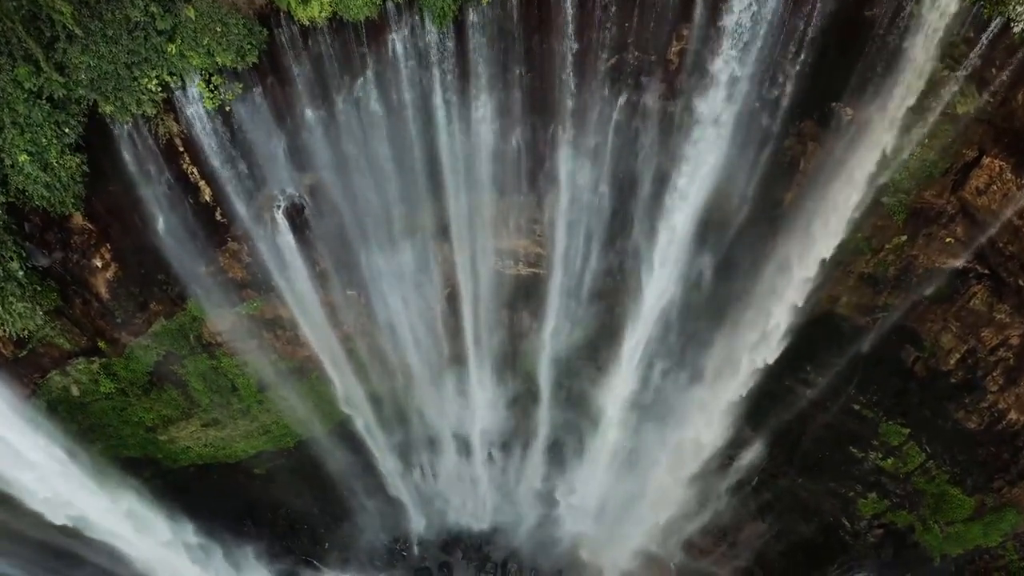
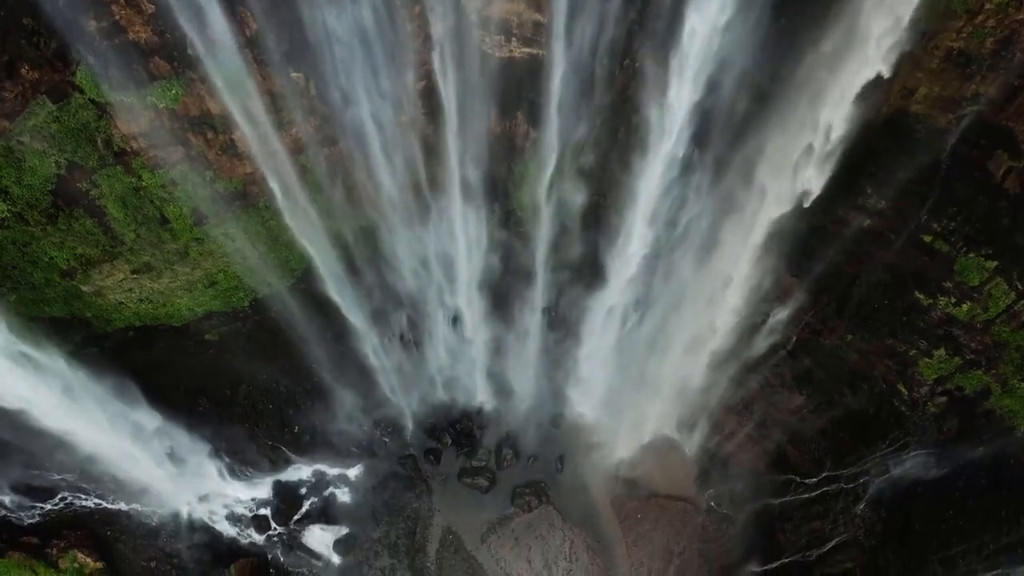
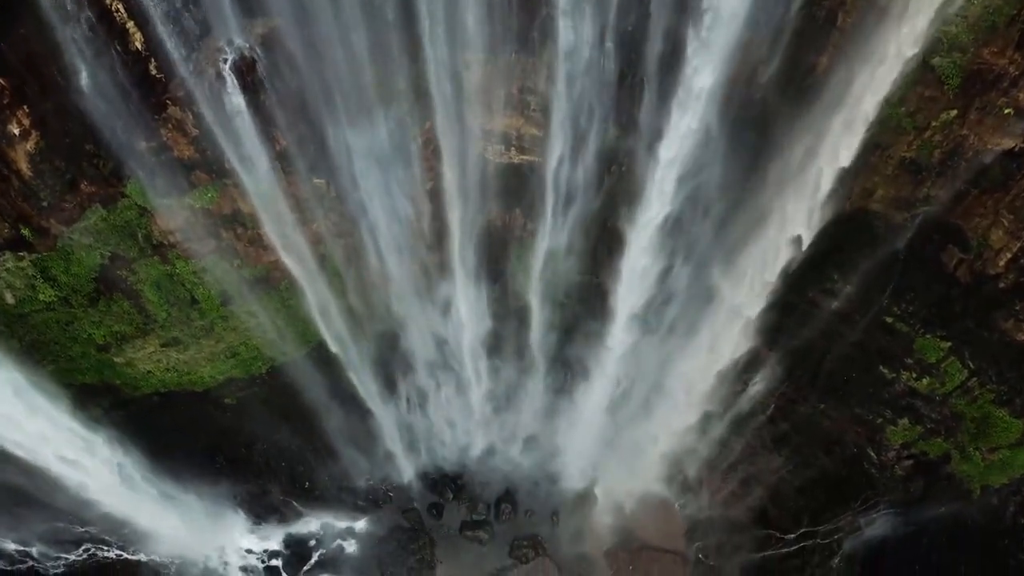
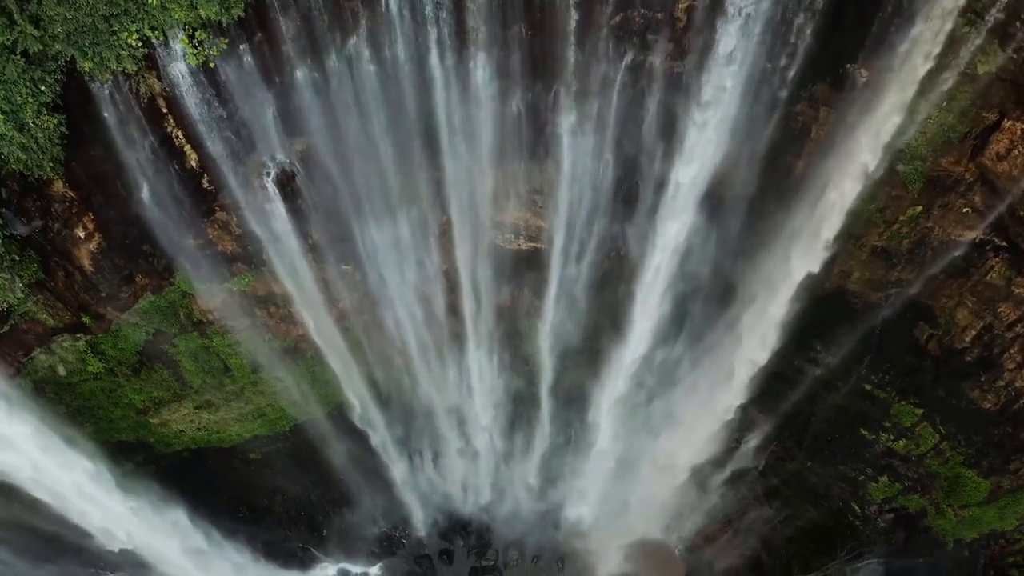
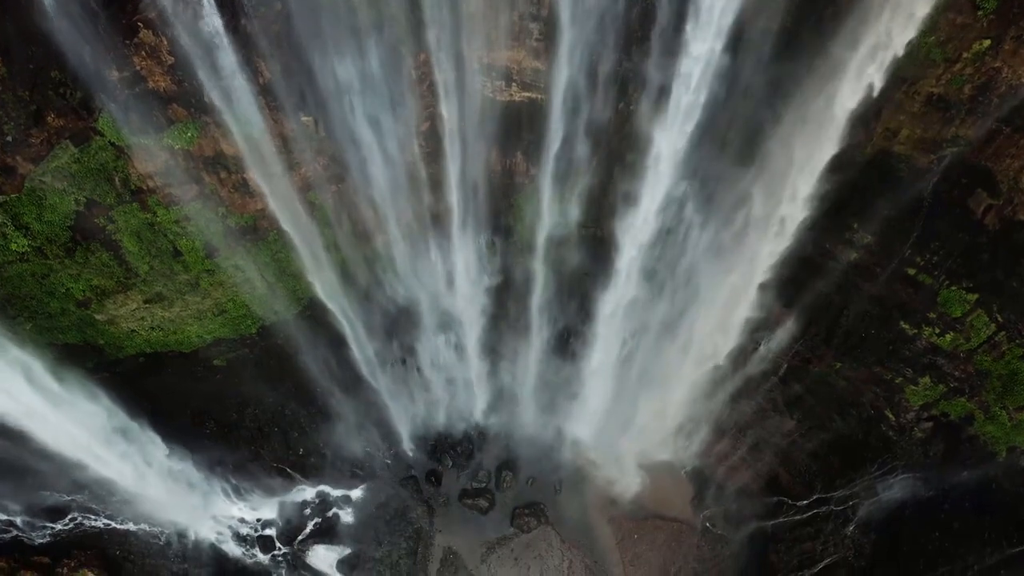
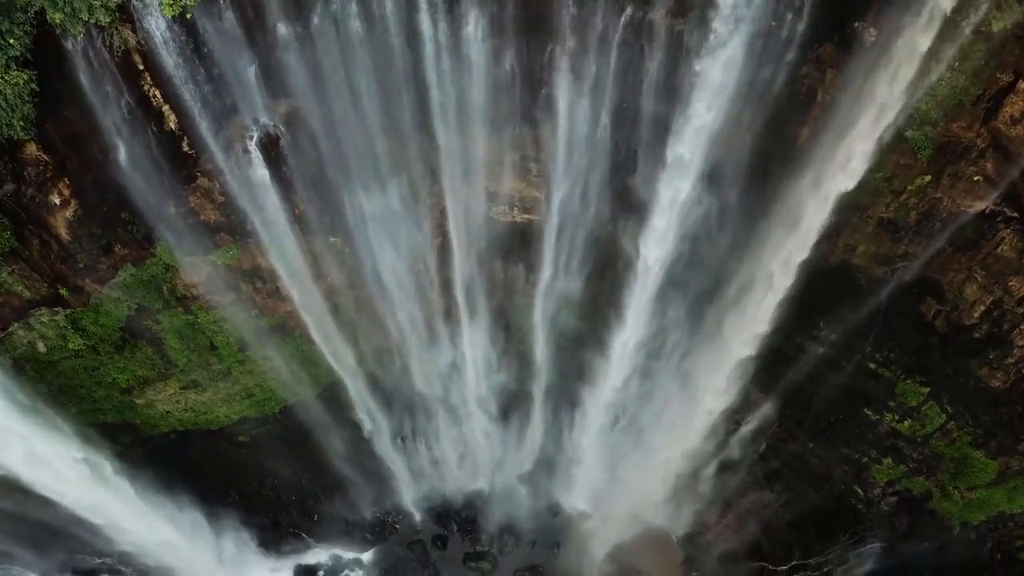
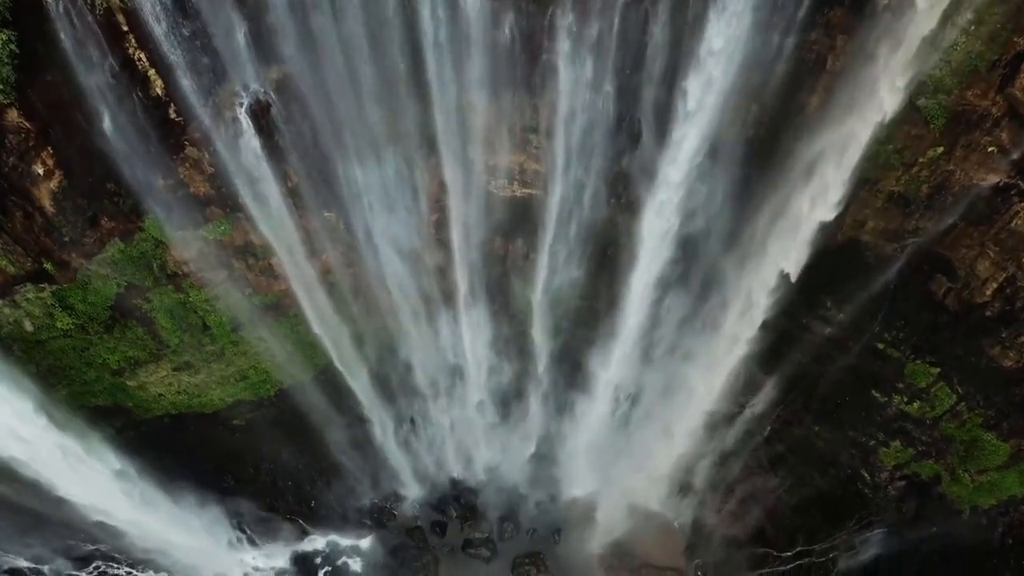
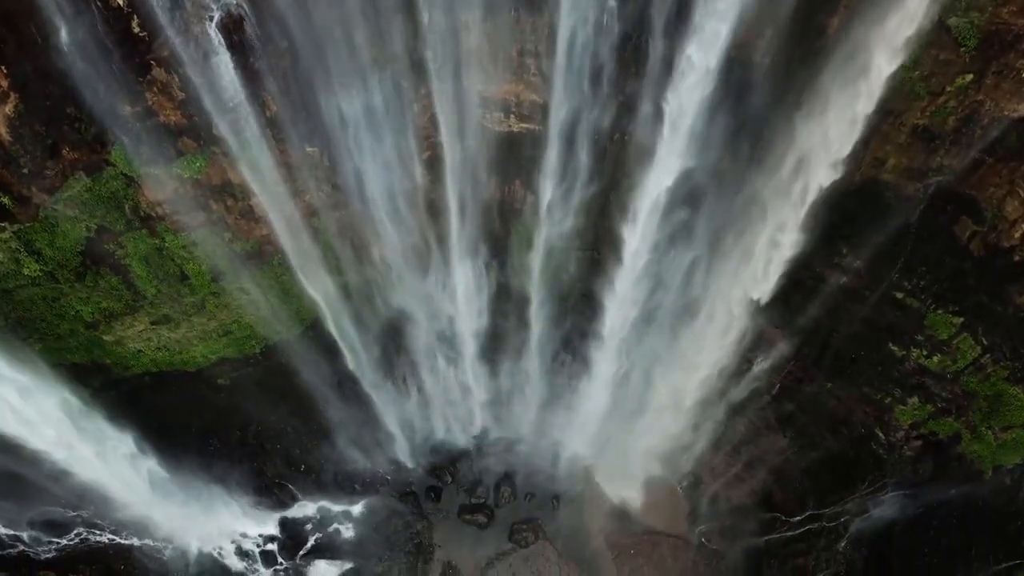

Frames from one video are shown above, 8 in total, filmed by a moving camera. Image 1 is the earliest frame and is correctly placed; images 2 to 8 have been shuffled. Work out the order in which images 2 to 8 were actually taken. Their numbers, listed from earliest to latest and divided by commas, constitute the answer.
4, 6, 7, 3, 8, 5, 2
